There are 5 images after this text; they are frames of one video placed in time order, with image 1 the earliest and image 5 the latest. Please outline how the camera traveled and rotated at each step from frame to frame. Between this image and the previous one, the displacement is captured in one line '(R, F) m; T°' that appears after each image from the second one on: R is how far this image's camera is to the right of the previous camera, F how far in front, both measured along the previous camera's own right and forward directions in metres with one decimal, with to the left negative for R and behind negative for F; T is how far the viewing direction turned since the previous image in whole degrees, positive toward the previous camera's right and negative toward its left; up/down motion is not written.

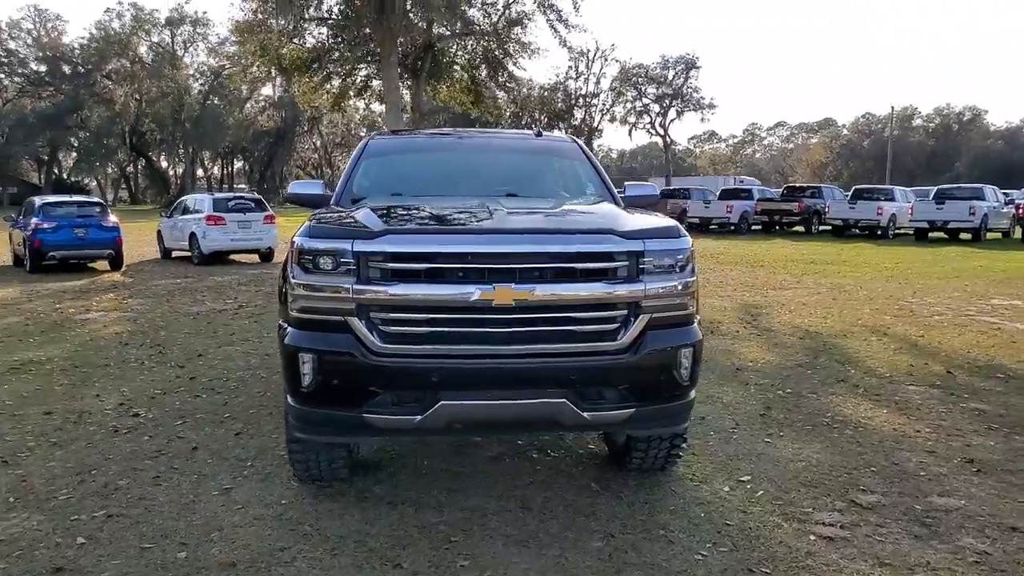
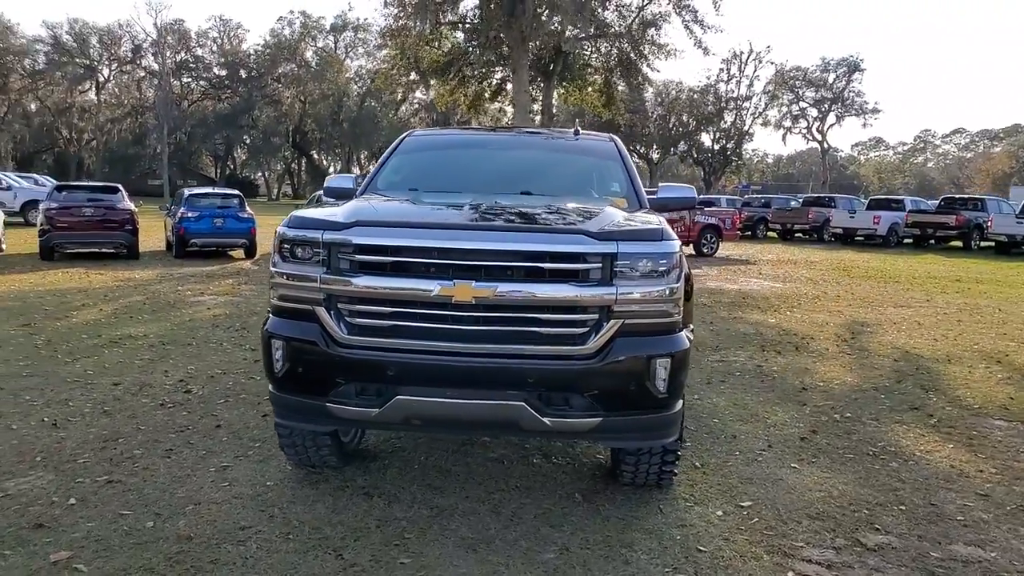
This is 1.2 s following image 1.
(+0.7, +0.1) m; -10°
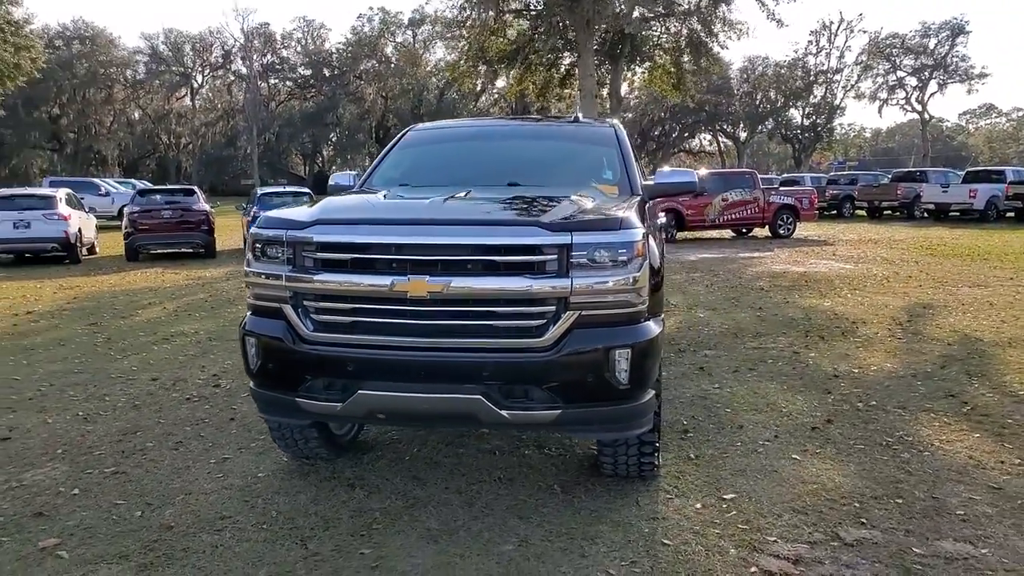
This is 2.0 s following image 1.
(+0.5, 0.0) m; -6°
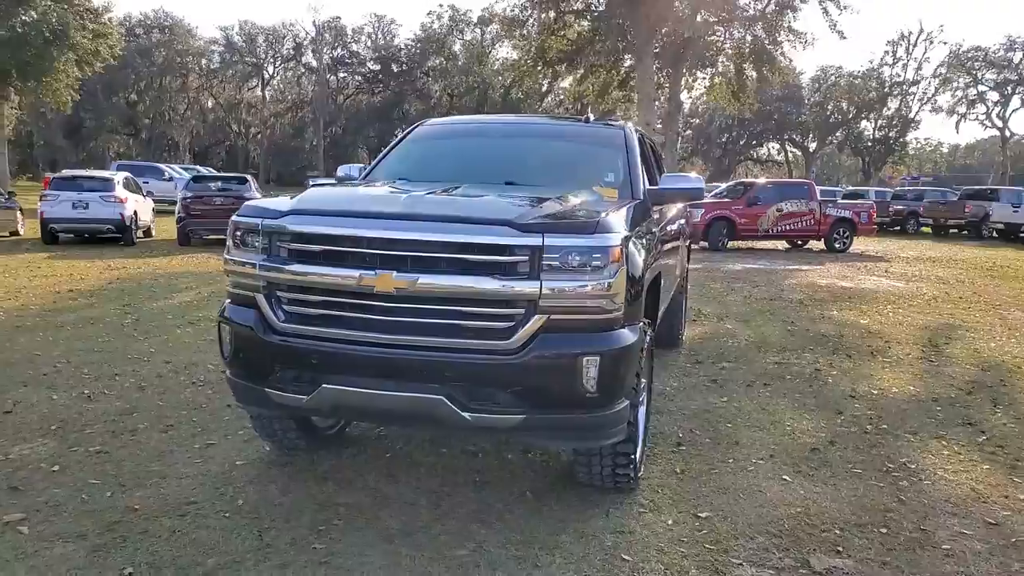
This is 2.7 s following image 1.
(+0.3, +0.1) m; -4°
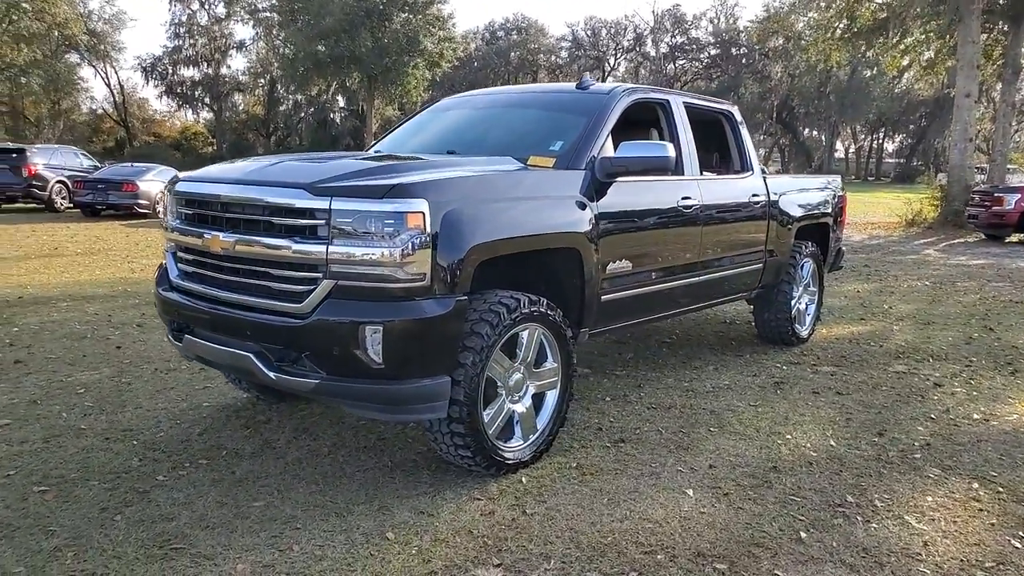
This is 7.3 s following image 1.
(+2.0, +0.5) m; -24°
